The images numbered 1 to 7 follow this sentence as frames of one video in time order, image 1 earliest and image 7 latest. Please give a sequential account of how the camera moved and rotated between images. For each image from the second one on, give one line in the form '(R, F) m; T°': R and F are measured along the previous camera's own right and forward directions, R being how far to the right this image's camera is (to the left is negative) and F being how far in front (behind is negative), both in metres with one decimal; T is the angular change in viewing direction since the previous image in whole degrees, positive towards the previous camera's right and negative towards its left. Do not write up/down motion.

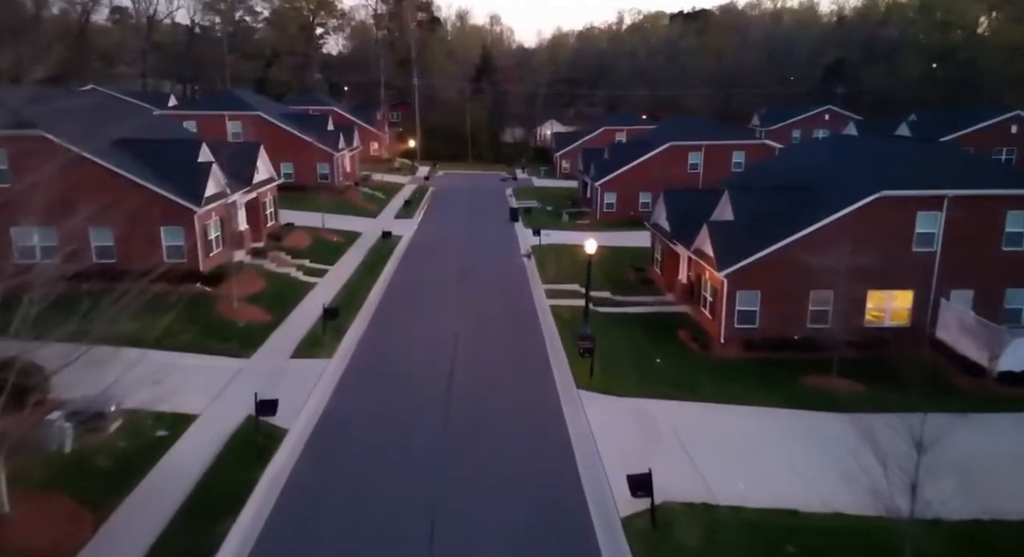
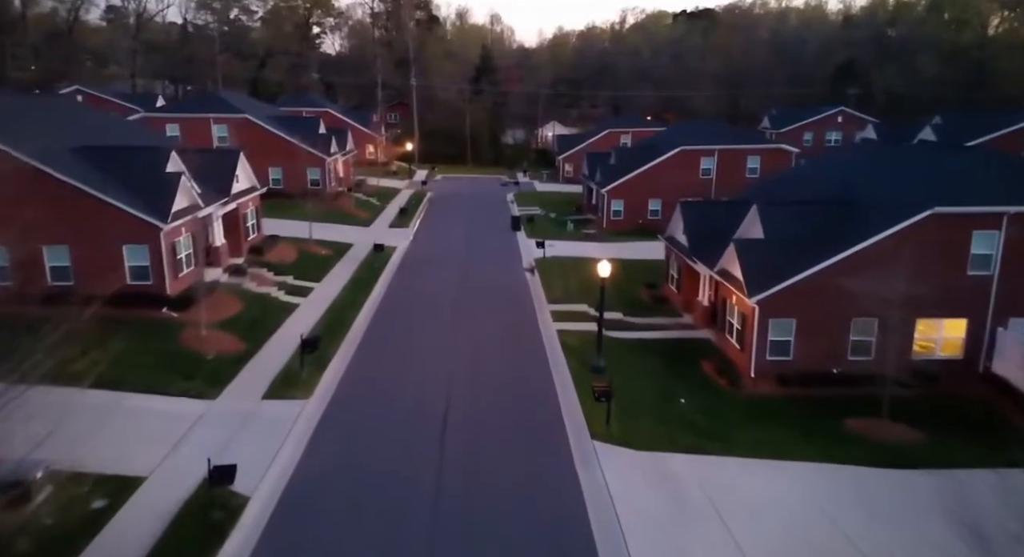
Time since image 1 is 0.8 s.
(-0.1, +2.4) m; 0°
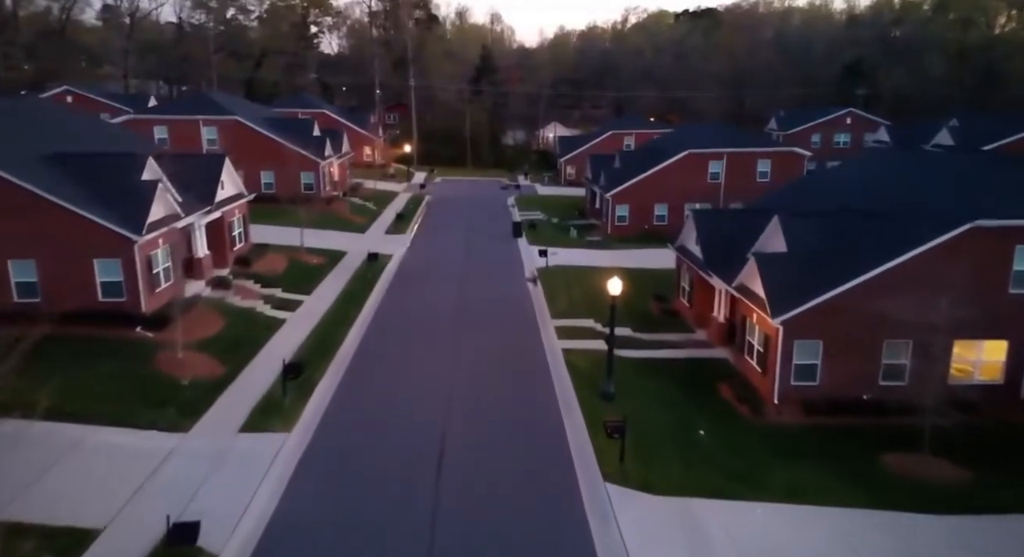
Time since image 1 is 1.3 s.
(-0.1, +1.5) m; 0°
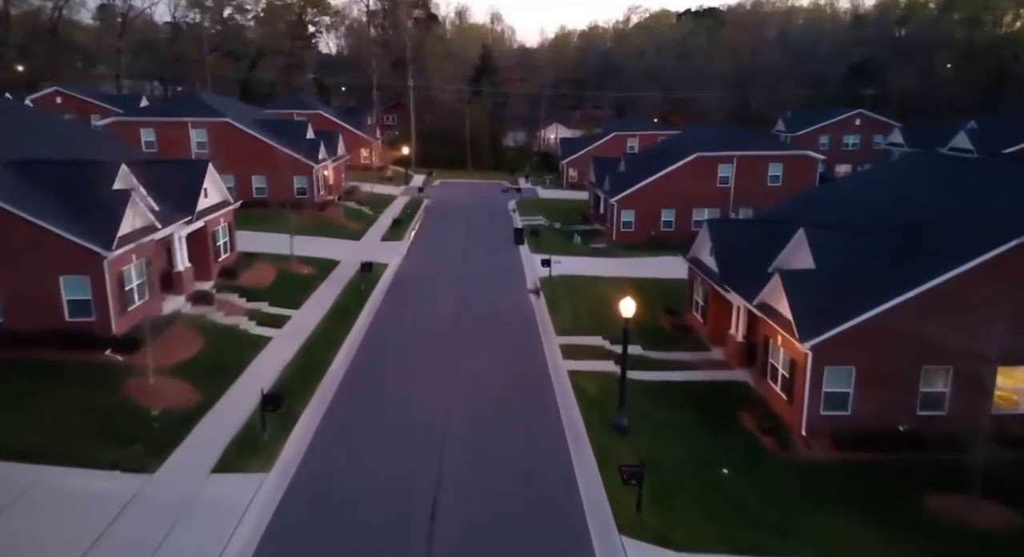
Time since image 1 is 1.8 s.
(-0.1, +1.5) m; 0°
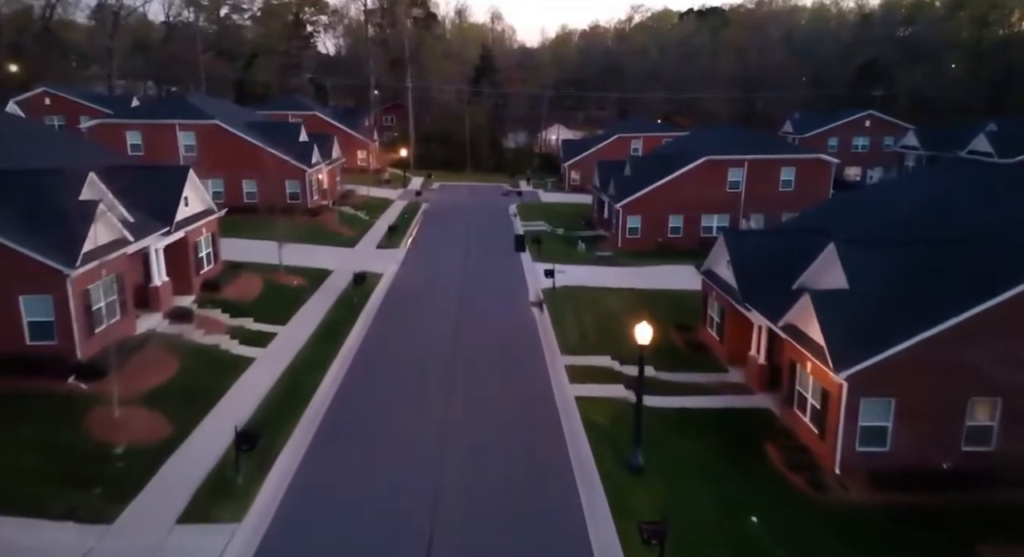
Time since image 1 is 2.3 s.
(-0.1, +1.6) m; 0°
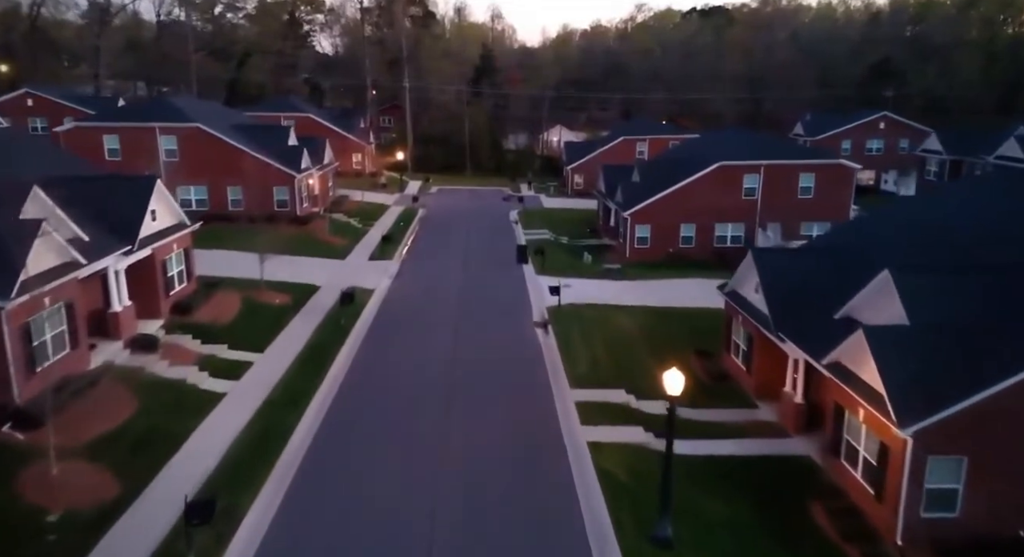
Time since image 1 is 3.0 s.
(-0.1, +2.2) m; 0°
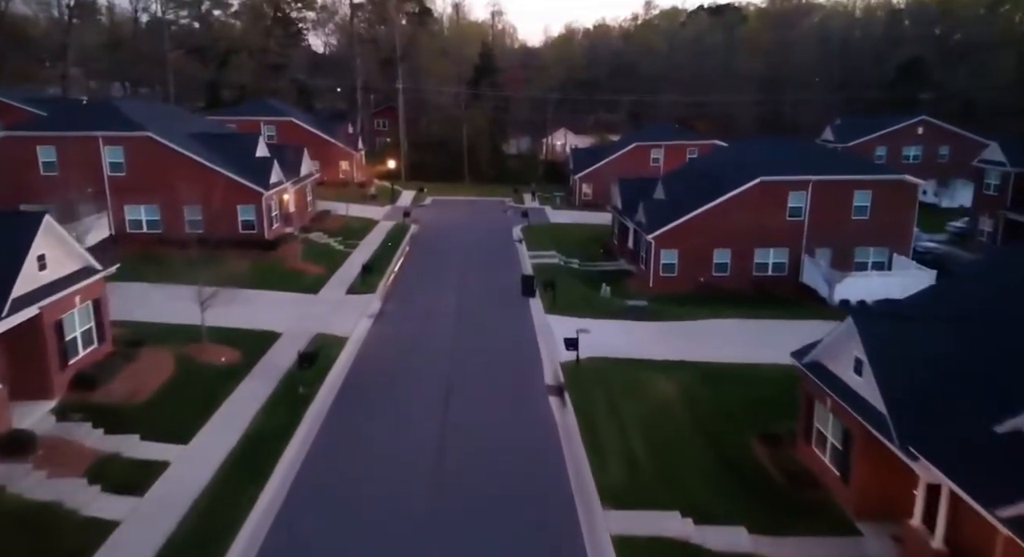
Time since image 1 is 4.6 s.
(-0.2, +5.0) m; 0°
